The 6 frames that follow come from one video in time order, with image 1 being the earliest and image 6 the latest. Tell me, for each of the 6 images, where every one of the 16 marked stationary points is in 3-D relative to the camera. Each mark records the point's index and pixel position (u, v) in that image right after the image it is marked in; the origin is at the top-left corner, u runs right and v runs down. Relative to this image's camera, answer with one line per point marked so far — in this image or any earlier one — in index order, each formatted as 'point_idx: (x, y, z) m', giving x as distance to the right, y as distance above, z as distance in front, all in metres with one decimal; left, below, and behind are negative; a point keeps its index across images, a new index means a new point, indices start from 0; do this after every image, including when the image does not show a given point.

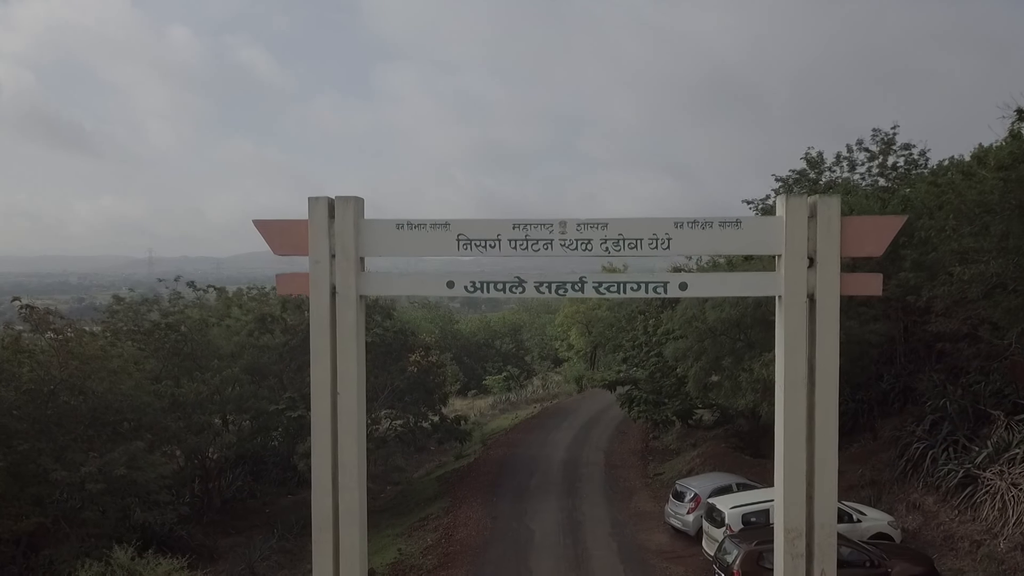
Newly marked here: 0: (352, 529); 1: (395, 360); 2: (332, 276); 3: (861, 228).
0: (-2.4, -3.7, +9.0) m
1: (-4.0, -2.4, +19.7) m
2: (-2.8, +0.2, +9.0) m
3: (+5.1, +0.9, +8.5) m
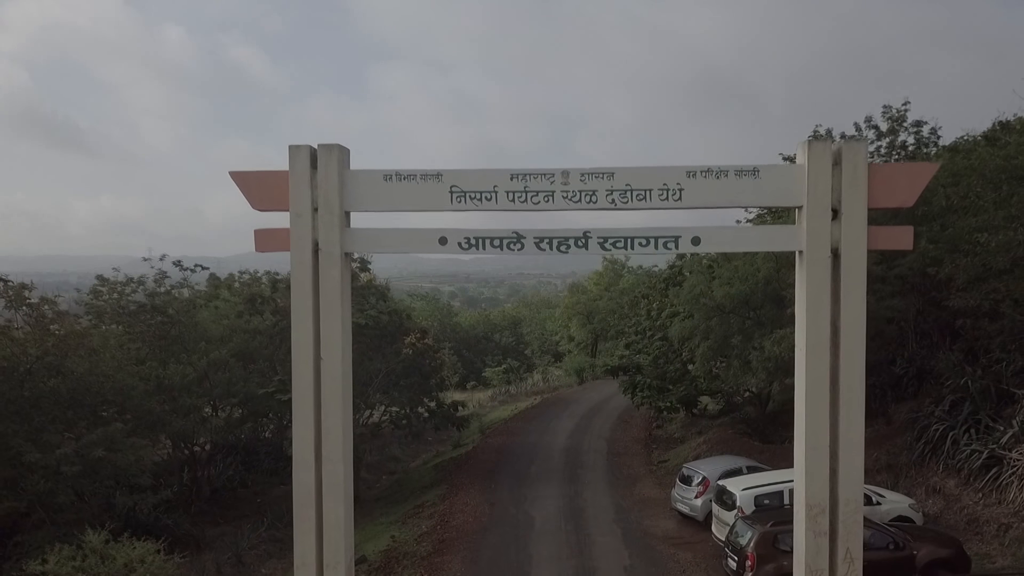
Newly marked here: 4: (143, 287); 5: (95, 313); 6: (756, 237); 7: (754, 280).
0: (-2.4, -3.1, +8.3) m
1: (-4.0, -1.8, +19.0) m
2: (-2.8, +0.8, +8.3) m
3: (+5.1, +1.5, +7.8) m
4: (-11.6, 0.0, +18.3) m
5: (-12.6, -0.8, +17.6) m
6: (+3.3, +0.7, +7.9) m
7: (+6.0, +0.2, +14.3) m
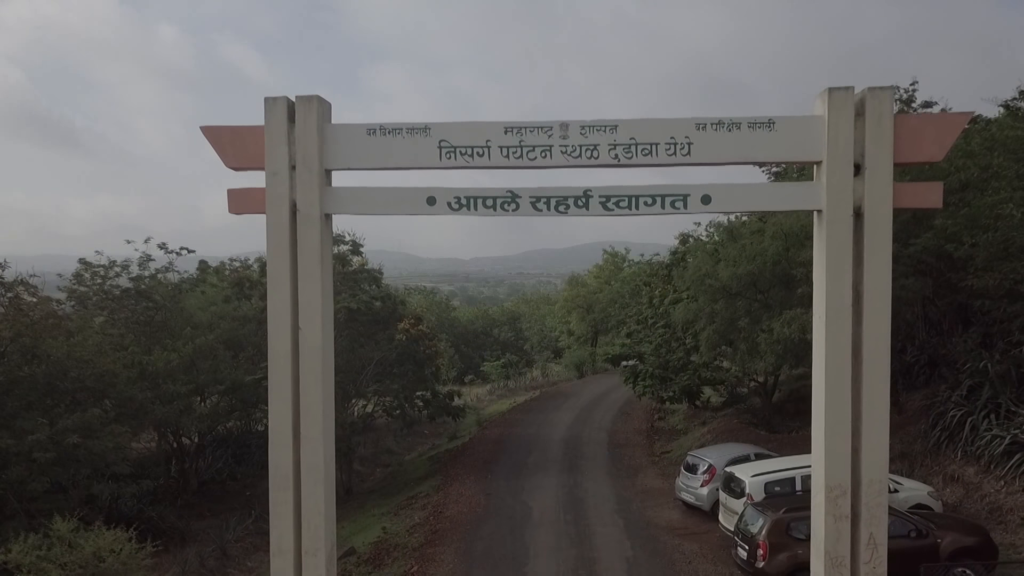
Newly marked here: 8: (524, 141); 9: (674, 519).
0: (-2.5, -2.6, +7.6) m
1: (-4.1, -1.3, +18.4) m
2: (-2.9, +1.3, +7.6) m
3: (+5.0, +2.0, +7.2) m
4: (-11.7, +0.5, +17.7) m
5: (-12.7, -0.3, +17.0) m
6: (+3.2, +1.2, +7.2) m
7: (+5.9, +0.7, +13.7) m
8: (+0.2, +1.9, +7.5) m
9: (+3.6, -5.1, +12.9) m
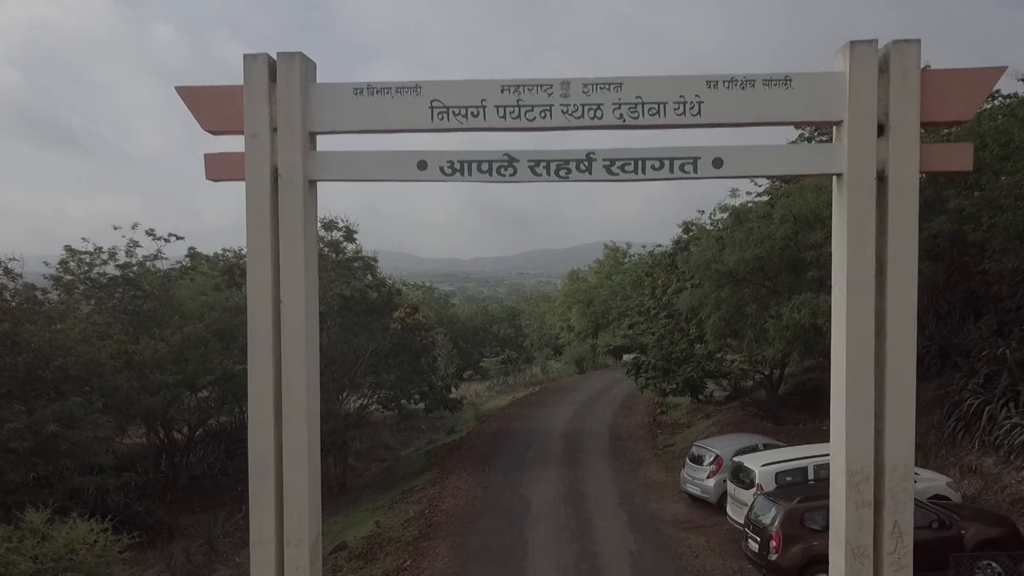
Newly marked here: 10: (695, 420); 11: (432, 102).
0: (-2.6, -2.3, +7.1) m
1: (-4.1, -0.9, +17.9) m
2: (-2.9, +1.6, +7.1) m
3: (+5.0, +2.3, +6.7) m
4: (-11.7, +0.9, +17.2) m
5: (-12.7, +0.1, +16.5) m
6: (+3.2, +1.5, +6.7) m
7: (+5.9, +1.0, +13.2) m
8: (+0.1, +2.3, +7.0) m
9: (+3.6, -4.8, +12.3) m
10: (+6.2, -4.5, +19.8) m
11: (-1.0, +2.3, +7.0) m
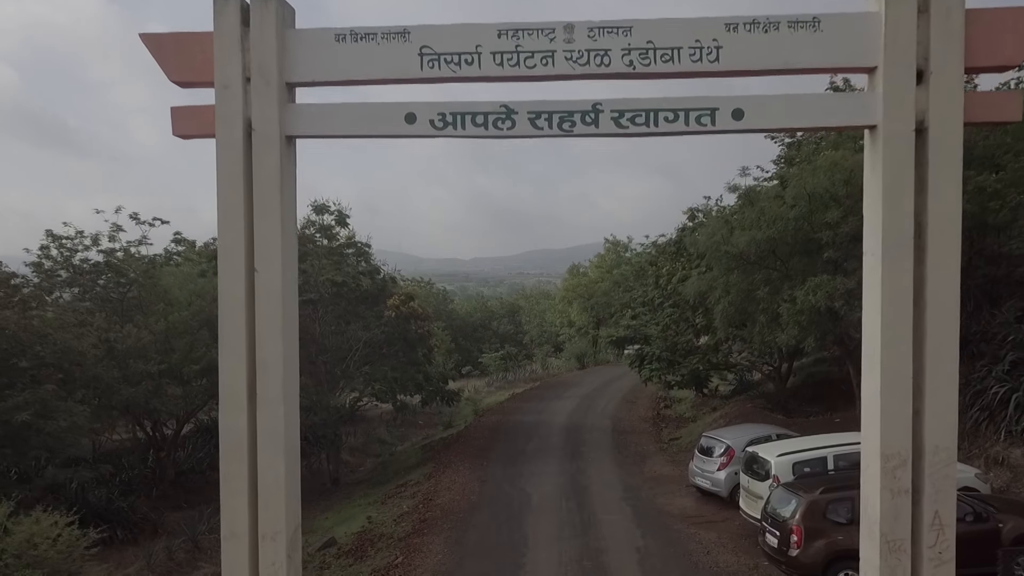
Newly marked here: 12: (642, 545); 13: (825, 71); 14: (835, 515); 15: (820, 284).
0: (-2.6, -1.9, +6.5) m
1: (-4.1, -0.6, +17.2) m
2: (-3.0, +2.0, +6.5) m
3: (+4.9, +2.7, +6.0) m
4: (-11.8, +1.2, +16.5) m
5: (-12.8, +0.4, +15.8) m
6: (+3.2, +1.9, +6.1) m
7: (+5.8, +1.4, +12.5) m
8: (+0.1, +2.6, +6.3) m
9: (+3.5, -4.4, +11.7) m
10: (+6.2, -4.1, +19.1) m
11: (-1.0, +2.6, +6.4) m
12: (+2.2, -4.4, +9.9) m
13: (+3.3, +2.3, +6.2) m
14: (+4.3, -3.0, +7.7) m
15: (+6.2, +0.1, +11.6) m
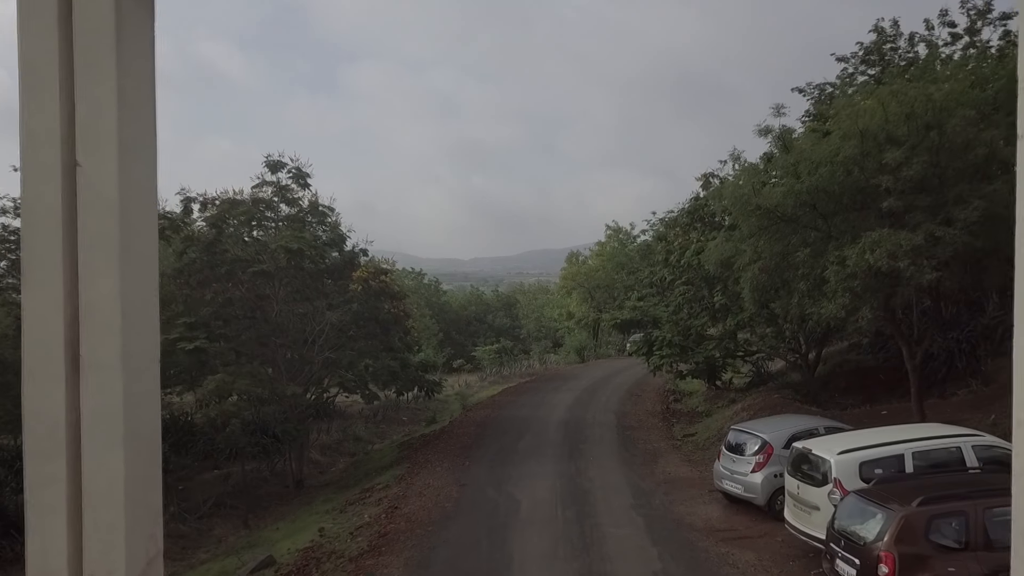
0: (-2.8, -1.2, +4.2) m
1: (-4.4, +0.1, +14.9) m
2: (-3.2, +2.7, +4.2) m
3: (+4.7, +3.4, +3.7) m
4: (-12.0, +1.9, +14.2) m
5: (-13.0, +1.1, +13.5) m
6: (+2.9, +2.6, +3.8) m
7: (+5.6, +2.1, +10.3) m
8: (-0.2, +3.3, +4.1) m
9: (+3.3, -3.7, +9.4) m
10: (+5.9, -3.4, +16.8) m
11: (-1.3, +3.3, +4.1) m
12: (+2.0, -3.7, +7.7) m
13: (+3.1, +3.0, +3.9) m
14: (+4.0, -2.3, +5.5) m
15: (+5.9, +0.8, +9.4) m
